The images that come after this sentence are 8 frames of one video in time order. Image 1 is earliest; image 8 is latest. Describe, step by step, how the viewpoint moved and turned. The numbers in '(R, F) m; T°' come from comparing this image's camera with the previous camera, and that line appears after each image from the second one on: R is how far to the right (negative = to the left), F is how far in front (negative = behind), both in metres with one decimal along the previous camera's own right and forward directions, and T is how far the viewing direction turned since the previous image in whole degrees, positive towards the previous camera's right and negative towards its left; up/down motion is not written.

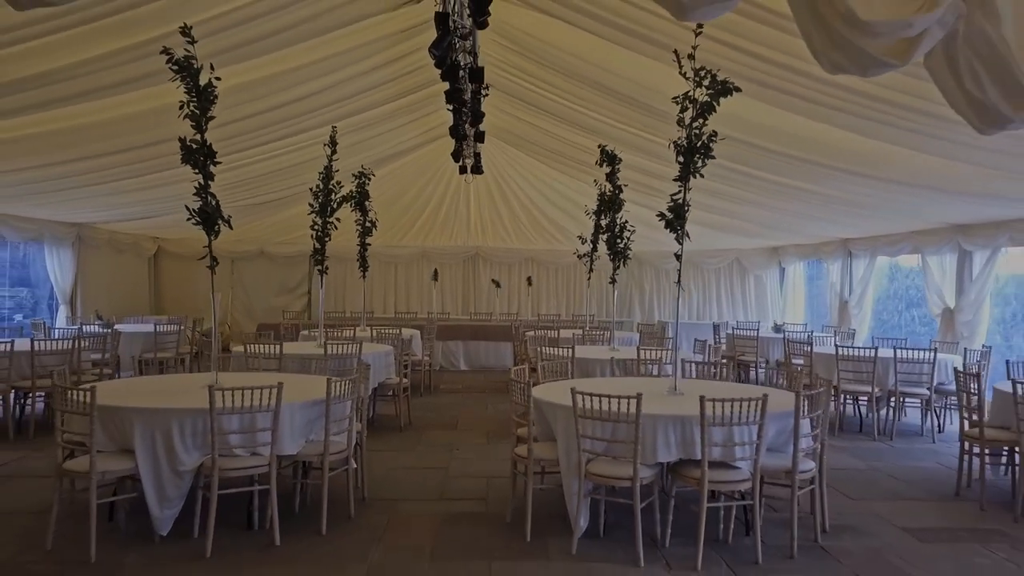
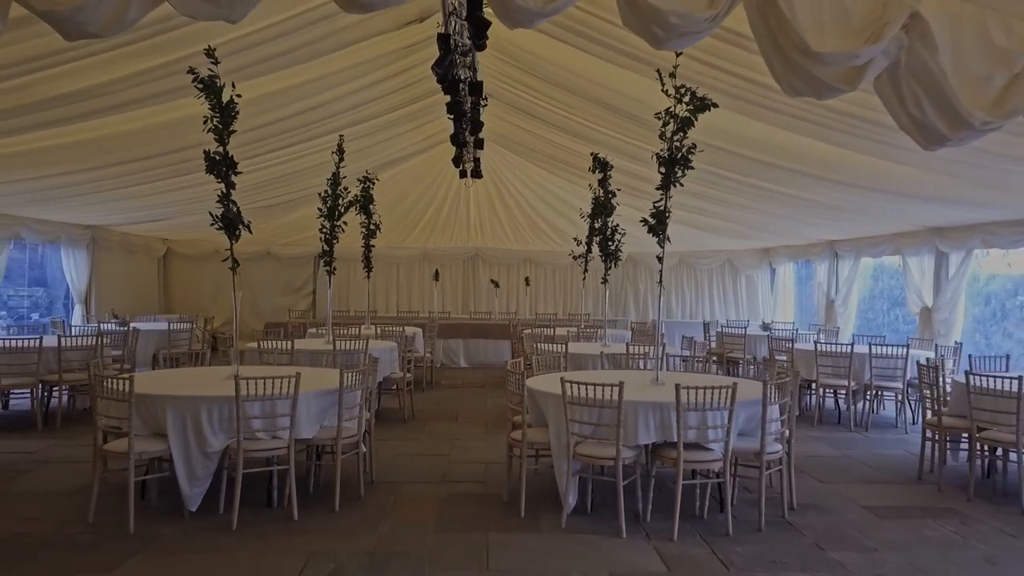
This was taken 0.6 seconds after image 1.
(0.0, -0.4) m; 0°
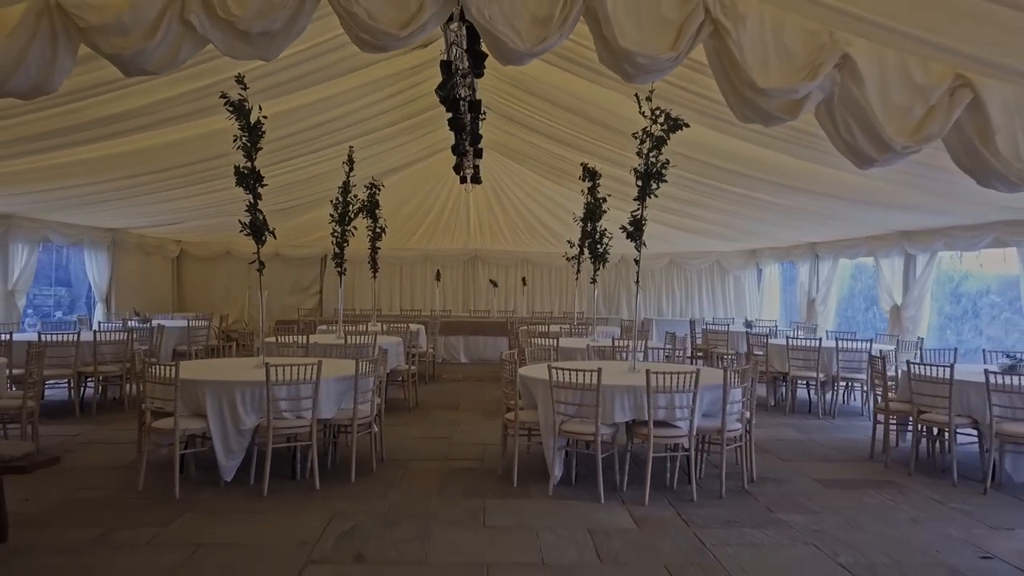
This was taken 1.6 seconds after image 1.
(0.0, -0.6) m; 0°
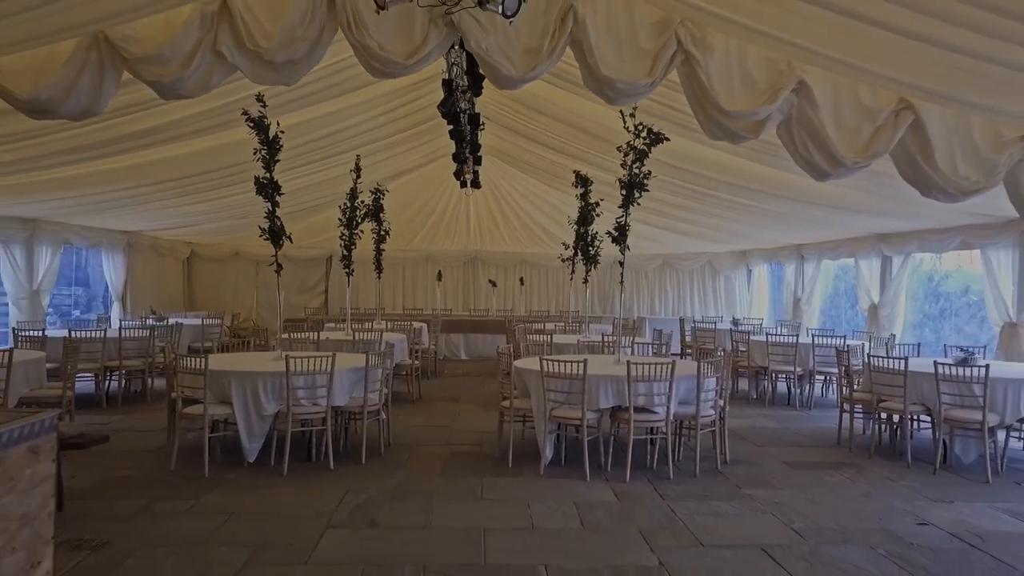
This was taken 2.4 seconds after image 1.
(0.0, -0.5) m; 0°
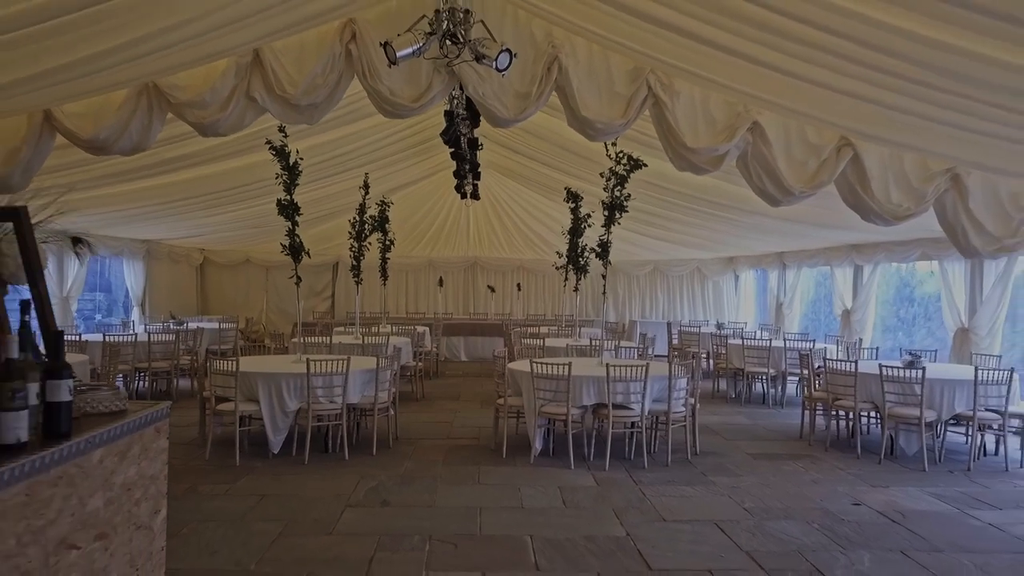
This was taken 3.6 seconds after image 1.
(0.0, -0.7) m; 0°
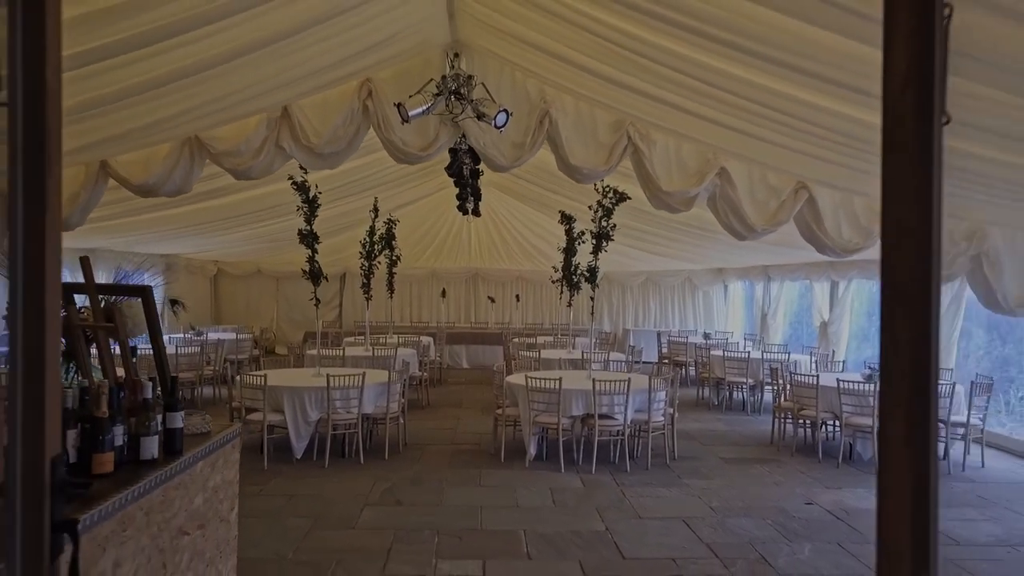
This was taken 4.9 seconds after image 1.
(0.0, -0.7) m; 0°
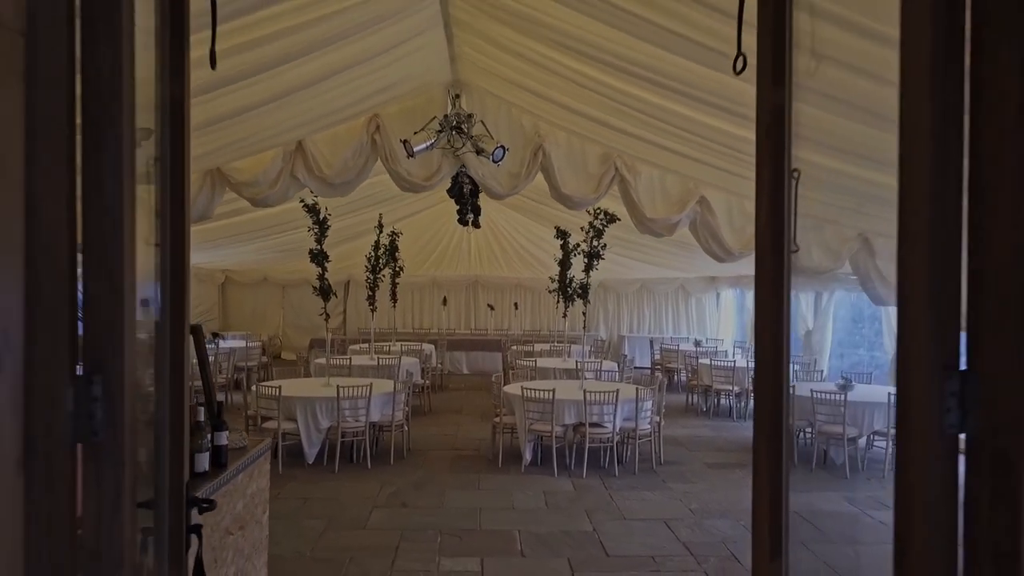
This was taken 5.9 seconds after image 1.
(0.0, -0.5) m; 0°
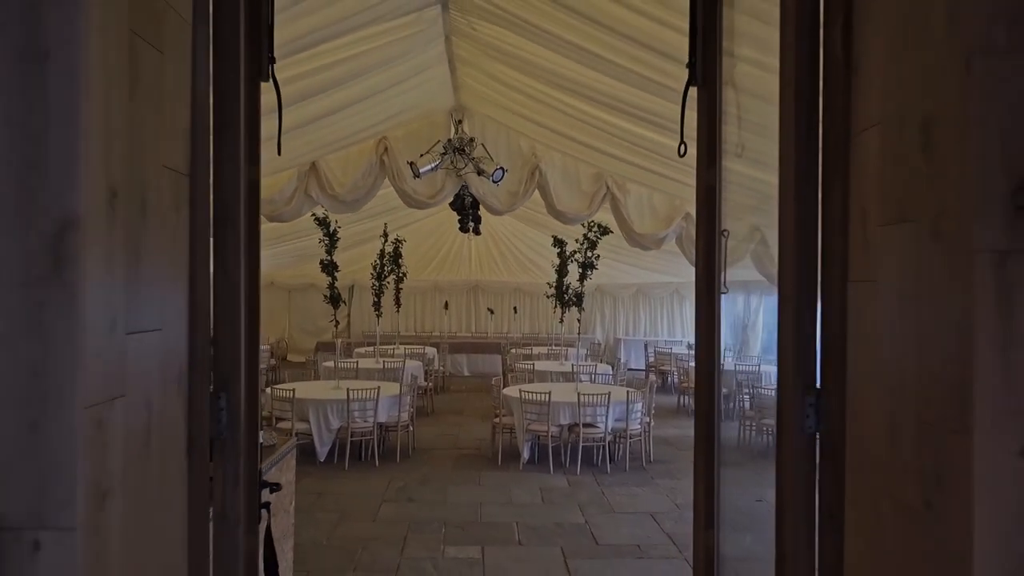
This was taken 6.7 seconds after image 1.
(0.0, -0.5) m; 0°
